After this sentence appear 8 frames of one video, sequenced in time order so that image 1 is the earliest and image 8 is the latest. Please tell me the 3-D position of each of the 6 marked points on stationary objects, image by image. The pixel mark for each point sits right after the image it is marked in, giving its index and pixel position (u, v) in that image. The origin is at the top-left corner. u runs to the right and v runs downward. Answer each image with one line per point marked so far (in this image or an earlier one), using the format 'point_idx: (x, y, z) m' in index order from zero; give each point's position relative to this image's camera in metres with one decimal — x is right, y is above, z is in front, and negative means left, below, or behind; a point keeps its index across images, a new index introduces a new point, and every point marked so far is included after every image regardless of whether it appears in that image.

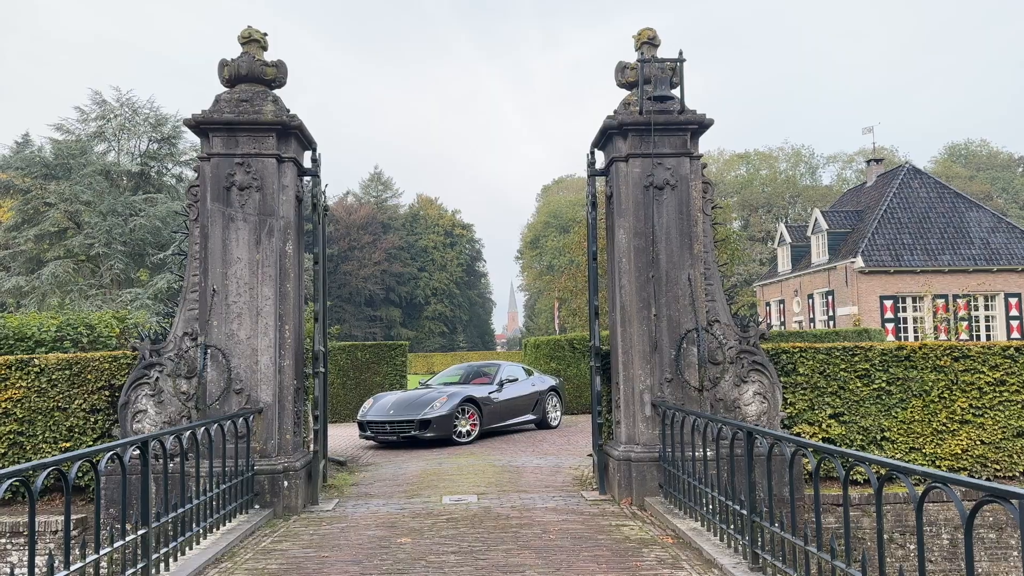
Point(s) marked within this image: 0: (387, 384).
0: (-3.1, -2.4, +18.5) m
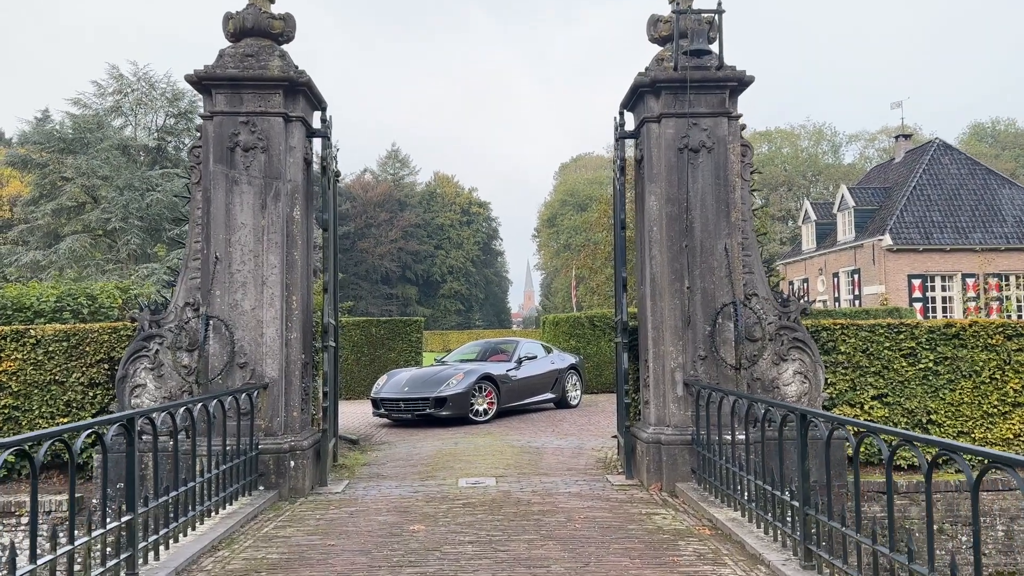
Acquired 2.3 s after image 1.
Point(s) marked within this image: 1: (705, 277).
0: (-2.7, -1.8, +18.1) m
1: (+1.9, +0.1, +7.2) m
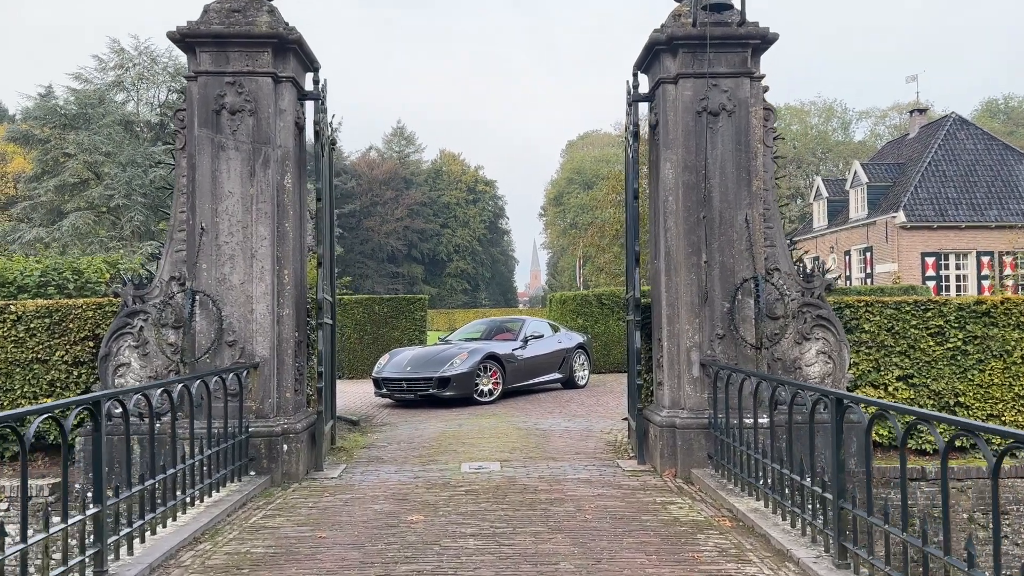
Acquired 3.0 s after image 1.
0: (-2.5, -1.3, +17.7) m
1: (+1.9, +0.3, +6.8) m
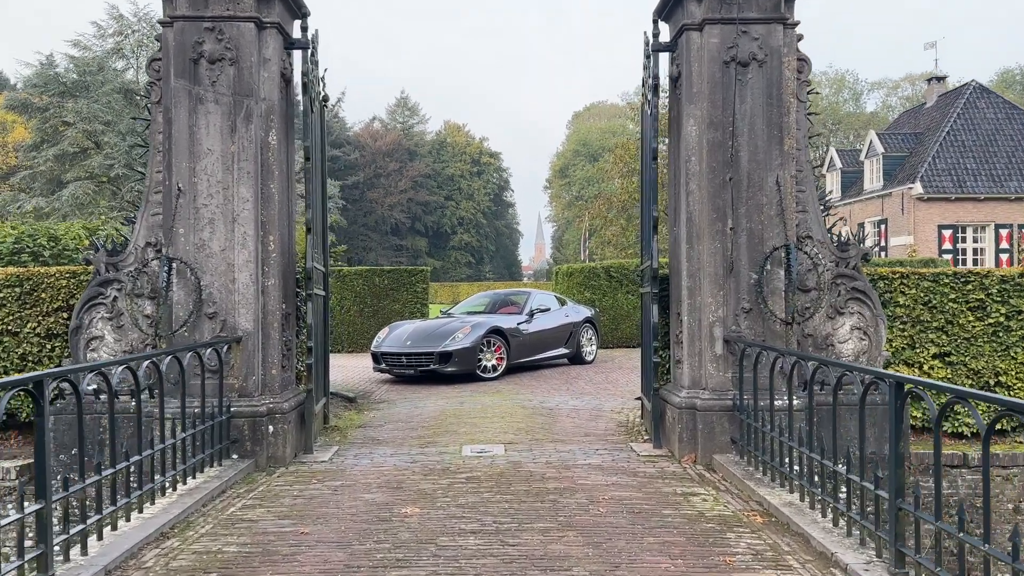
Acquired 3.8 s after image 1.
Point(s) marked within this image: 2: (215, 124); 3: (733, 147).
0: (-2.4, -0.6, +17.2) m
1: (+2.0, +0.6, +6.2) m
2: (-2.4, +1.3, +6.0) m
3: (+1.8, +1.2, +6.1) m
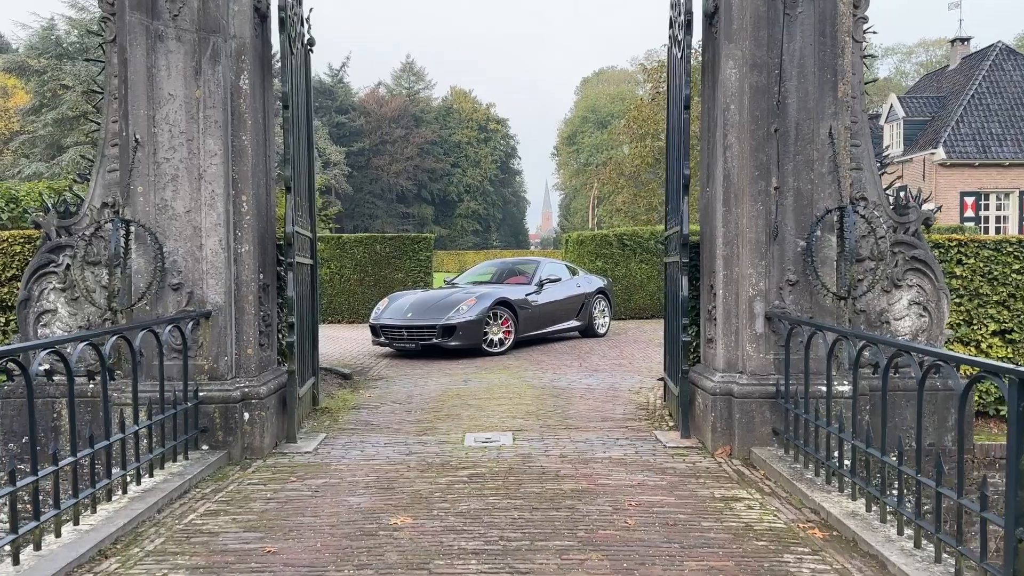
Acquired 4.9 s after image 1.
0: (-2.3, +0.1, +16.4) m
1: (+2.1, +0.8, +5.3) m
2: (-2.3, +1.6, +5.2) m
3: (+1.9, +1.4, +5.3) m
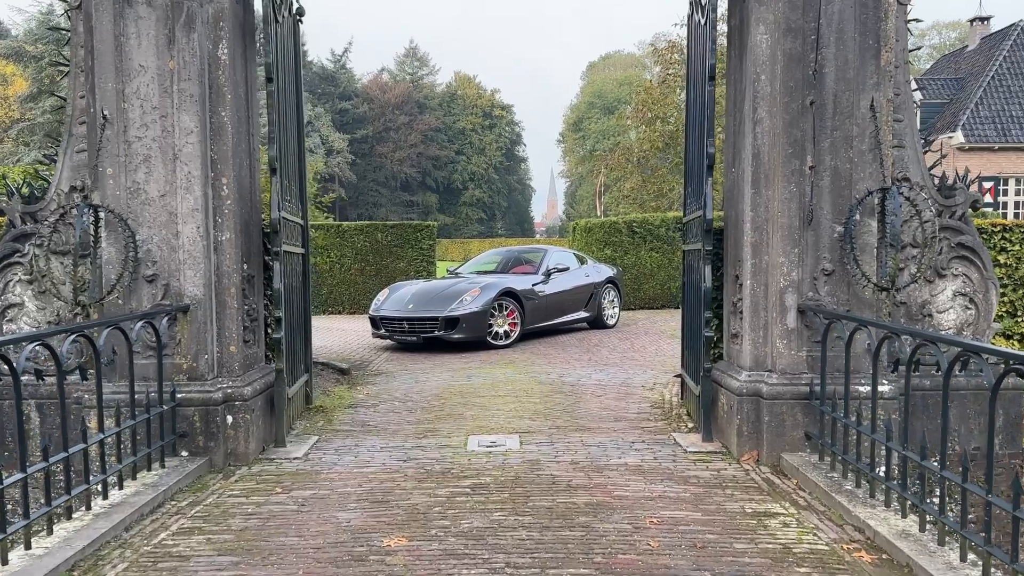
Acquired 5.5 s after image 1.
0: (-2.1, +0.3, +16.0) m
1: (+2.1, +0.9, +4.8) m
2: (-2.3, +1.6, +4.7) m
3: (+1.9, +1.5, +4.8) m
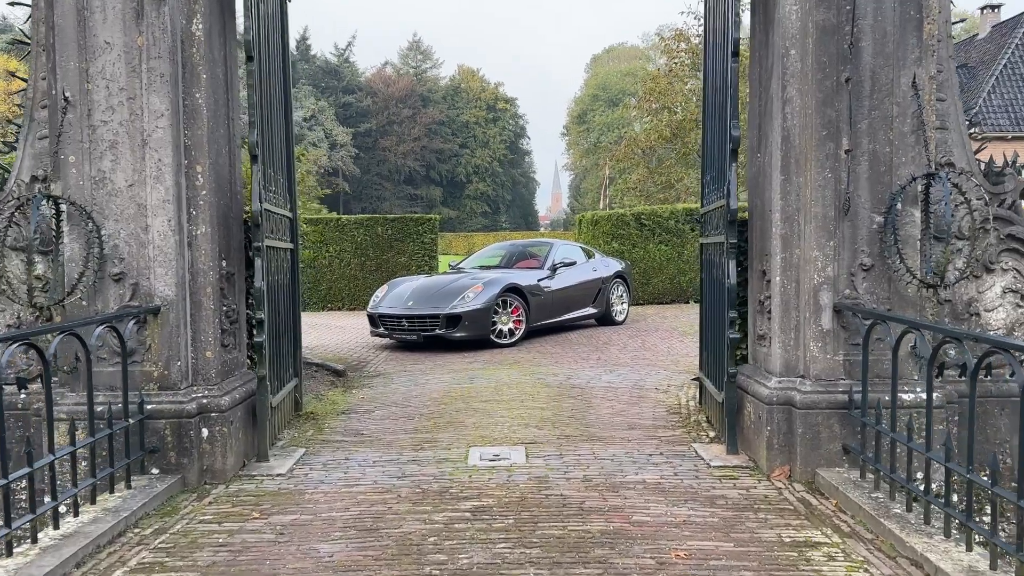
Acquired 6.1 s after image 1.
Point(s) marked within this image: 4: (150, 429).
0: (-2.0, +0.4, +15.5) m
1: (+2.1, +0.9, +4.3) m
2: (-2.3, +1.6, +4.2) m
3: (+2.0, +1.5, +4.3) m
4: (-2.1, -0.8, +4.3) m
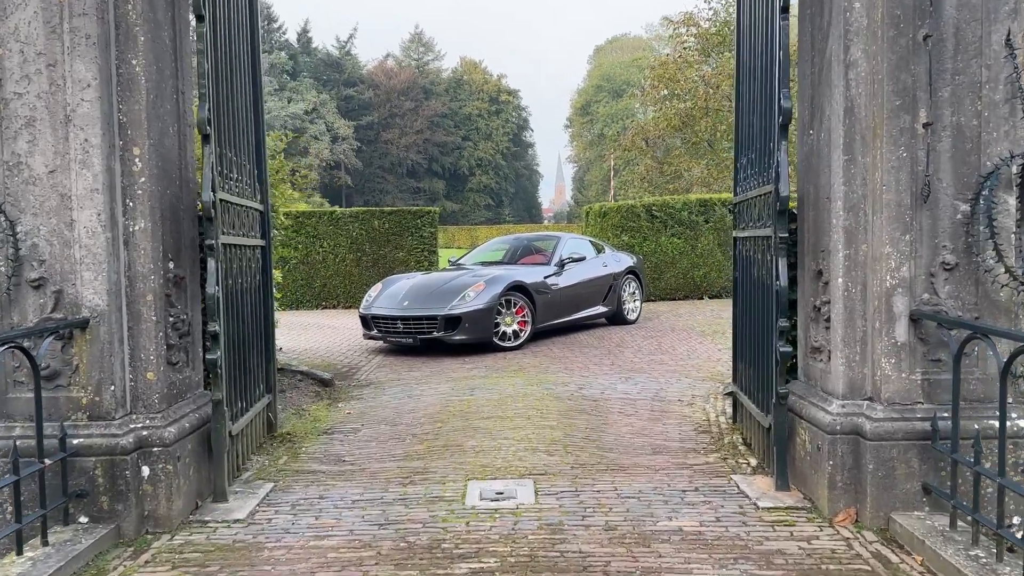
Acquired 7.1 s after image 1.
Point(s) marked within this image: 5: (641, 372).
0: (-2.0, +0.5, +14.7) m
1: (+2.2, +0.9, +3.5) m
2: (-2.3, +1.6, +3.4) m
3: (+2.0, +1.5, +3.5) m
4: (-2.1, -0.9, +3.5) m
5: (+1.3, -0.8, +7.4) m
